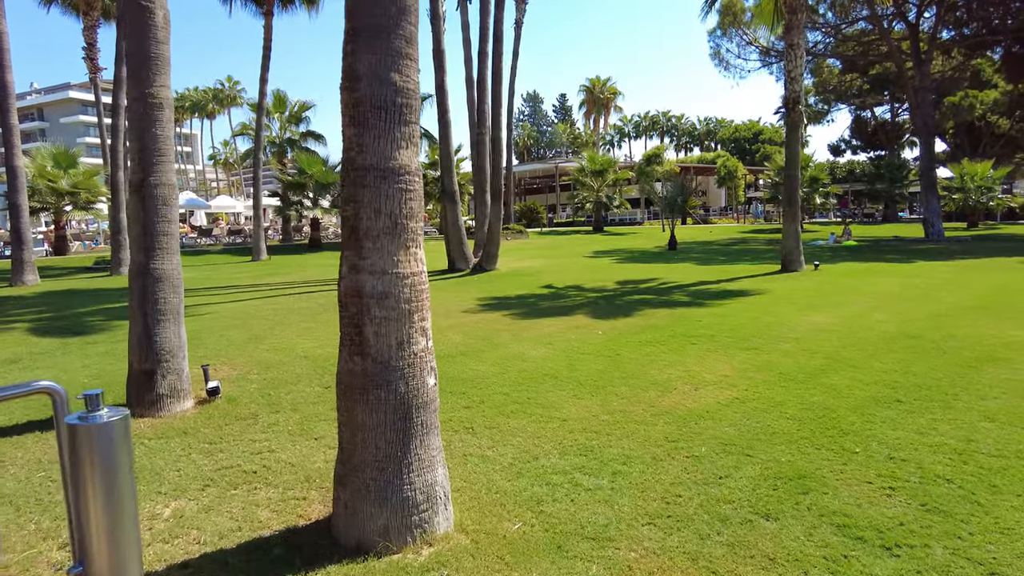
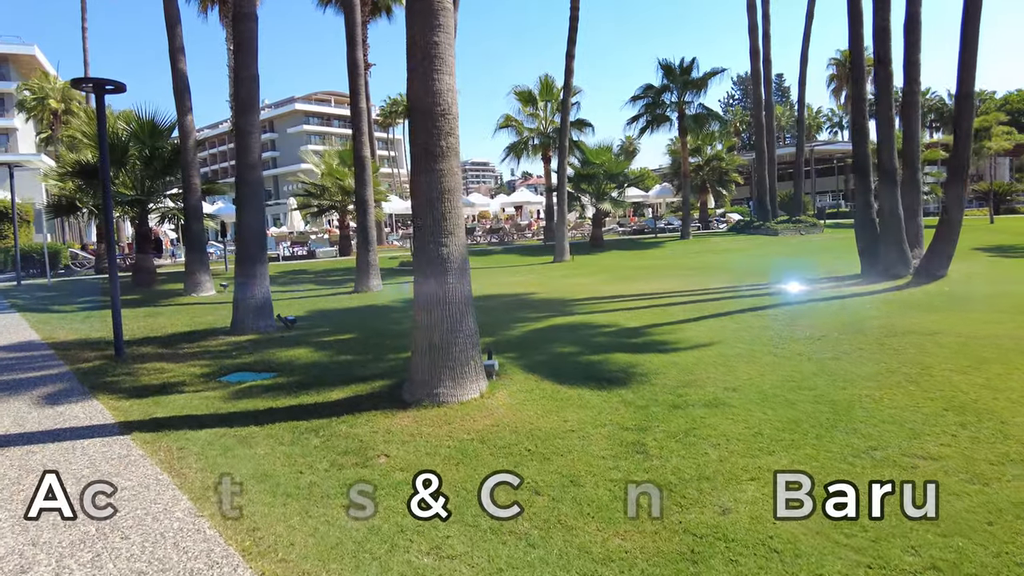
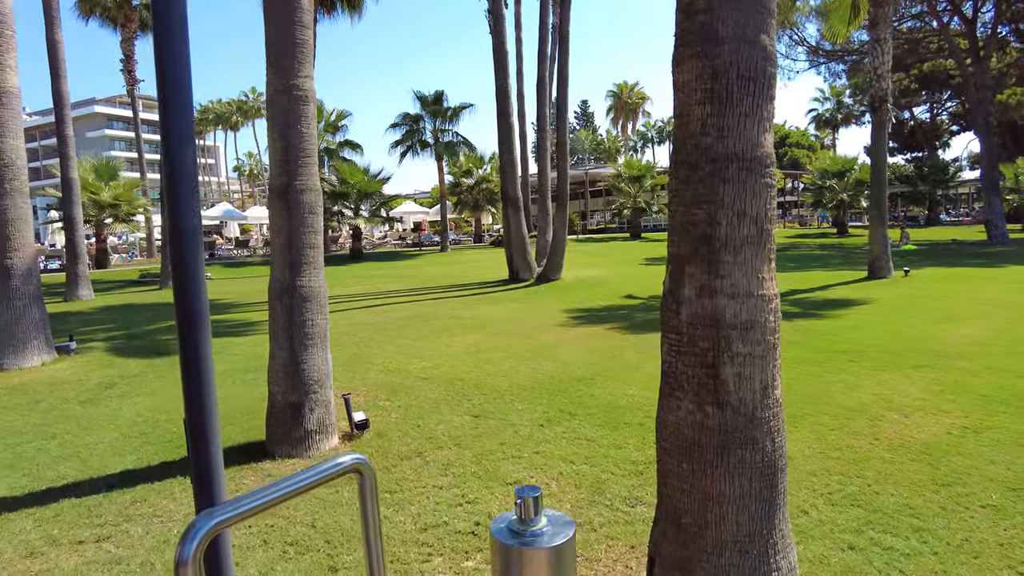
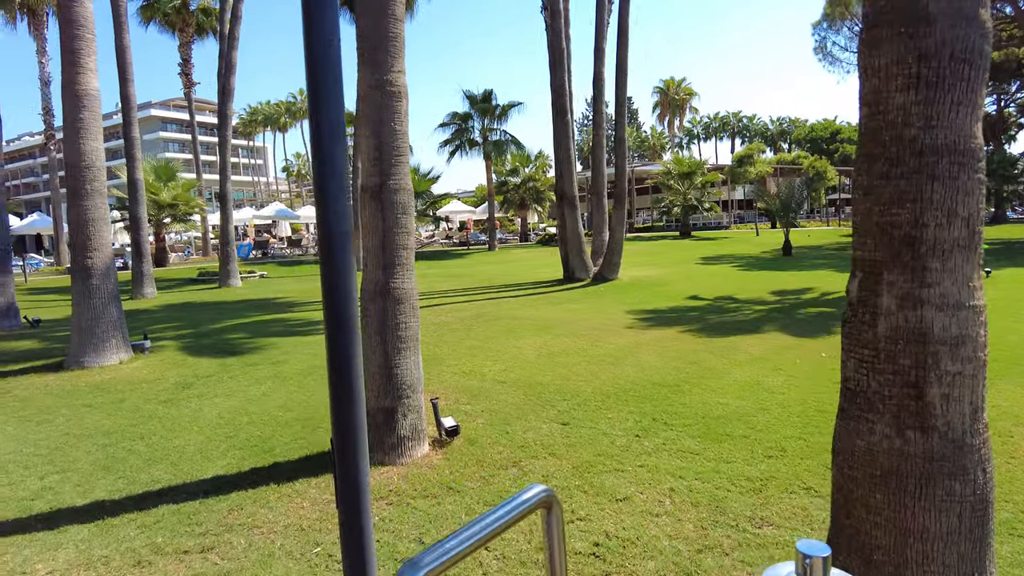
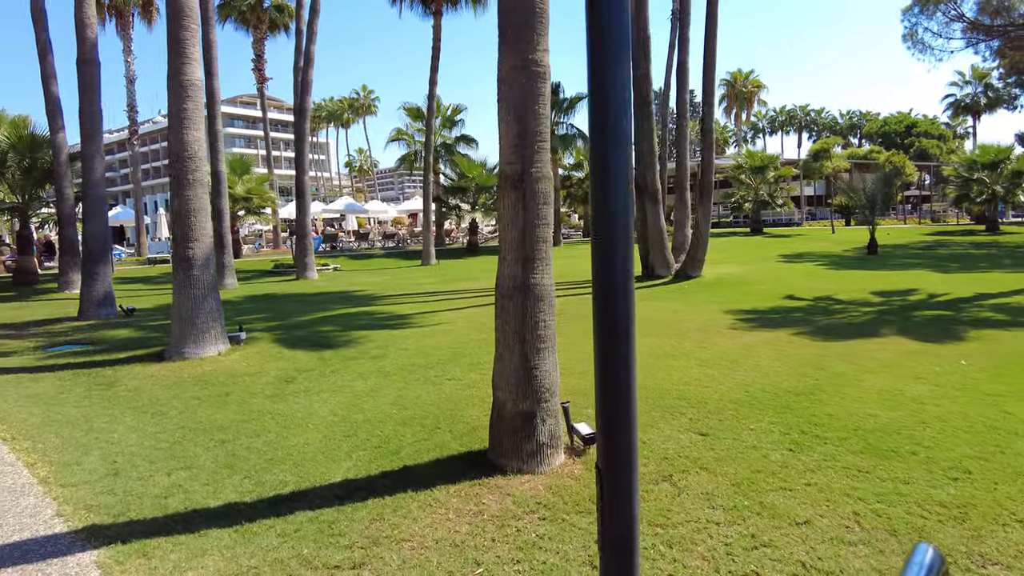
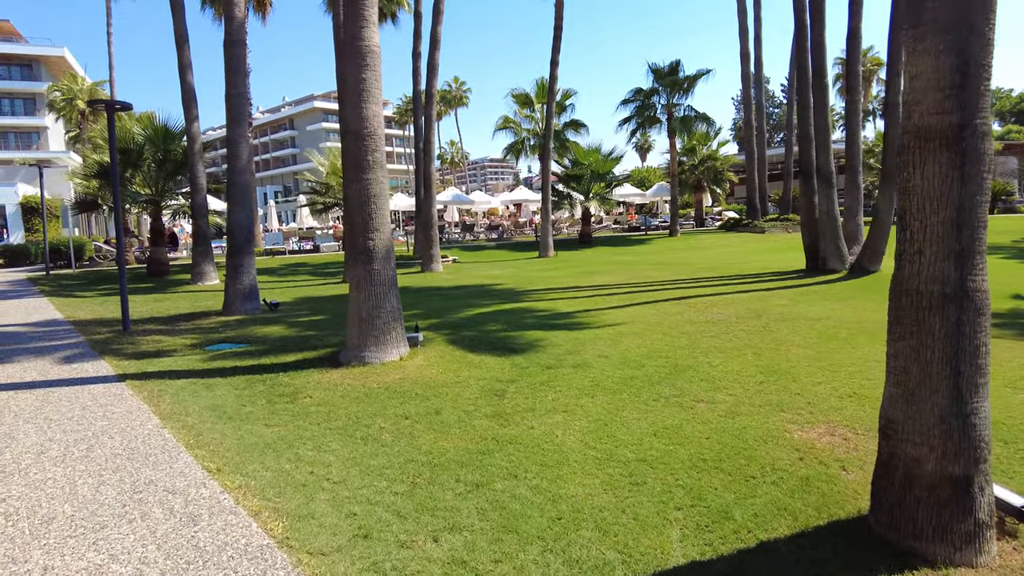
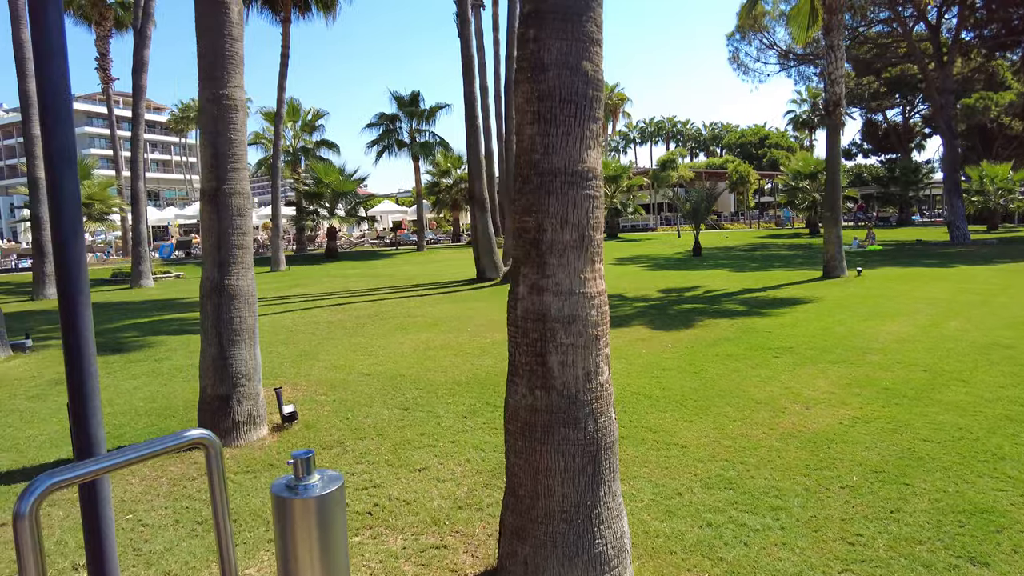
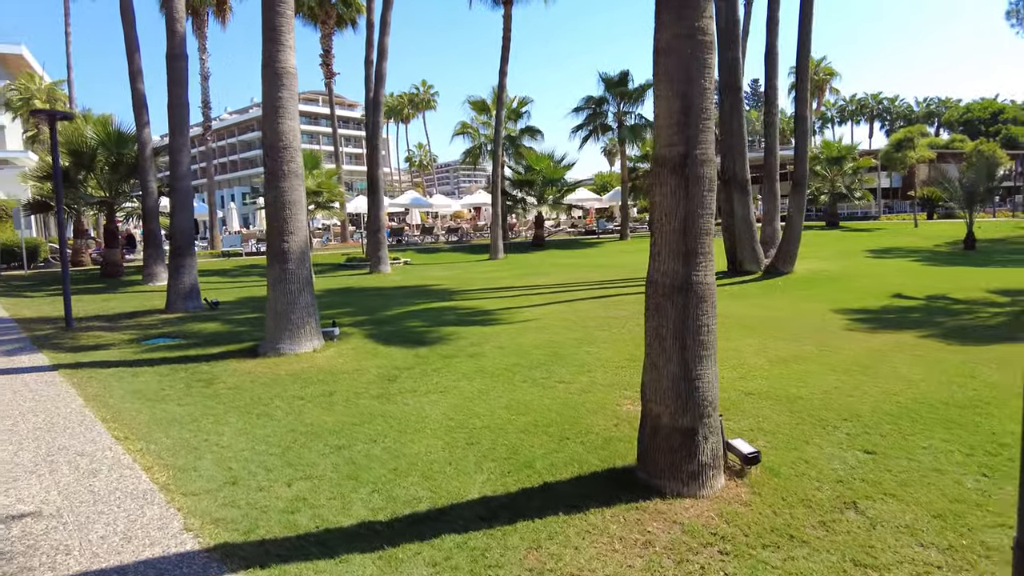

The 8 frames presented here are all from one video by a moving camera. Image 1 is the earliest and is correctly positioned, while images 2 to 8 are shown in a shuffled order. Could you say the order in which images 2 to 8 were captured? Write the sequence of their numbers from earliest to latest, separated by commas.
7, 3, 4, 5, 8, 6, 2
